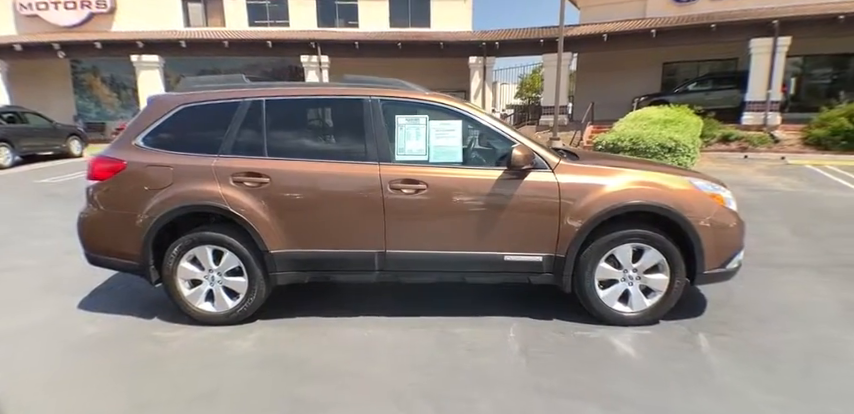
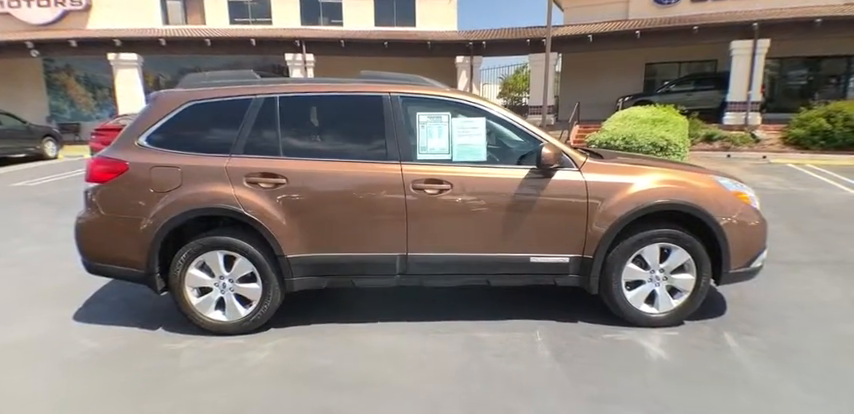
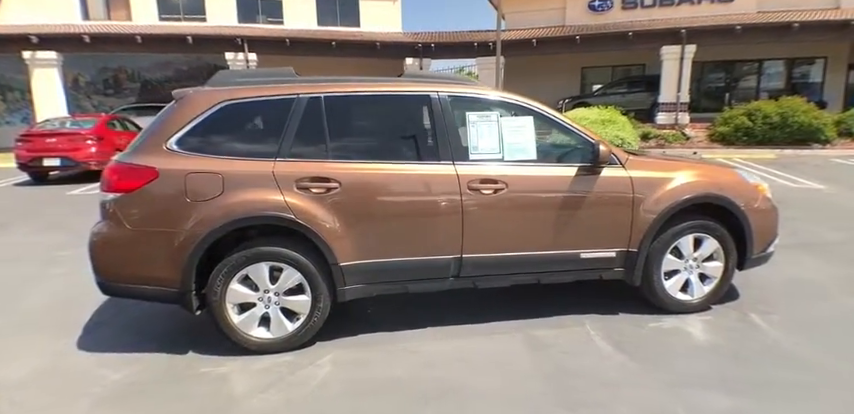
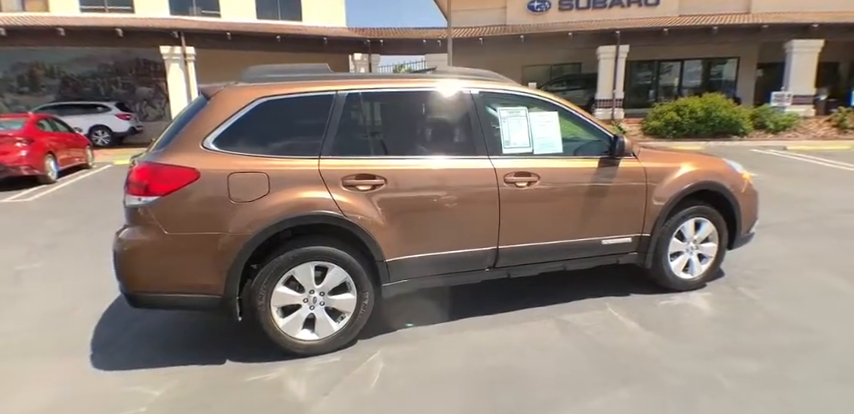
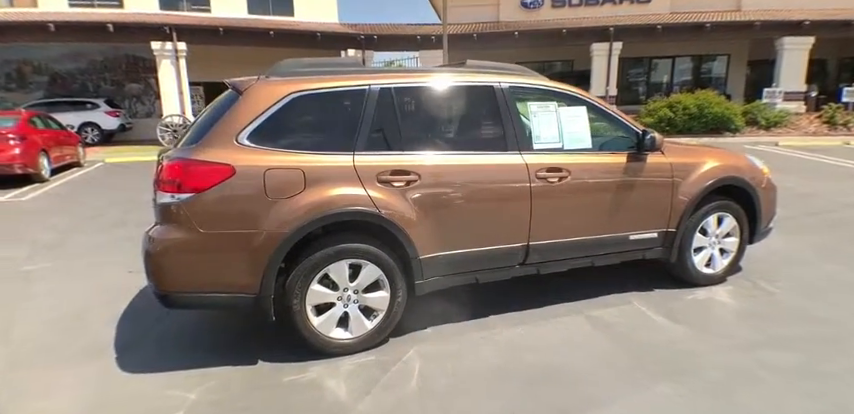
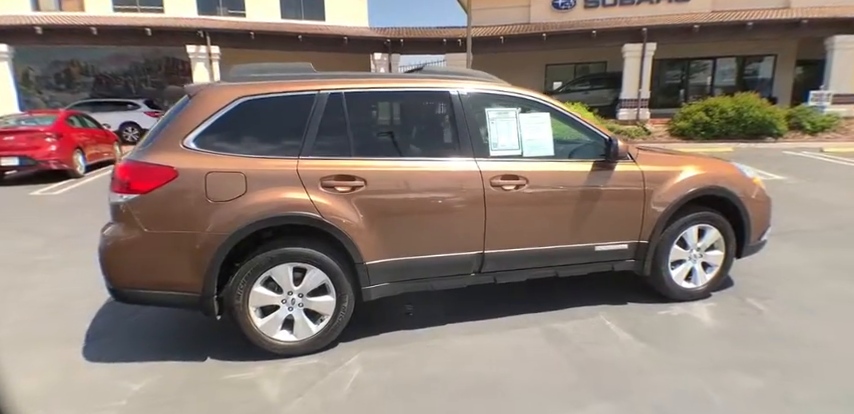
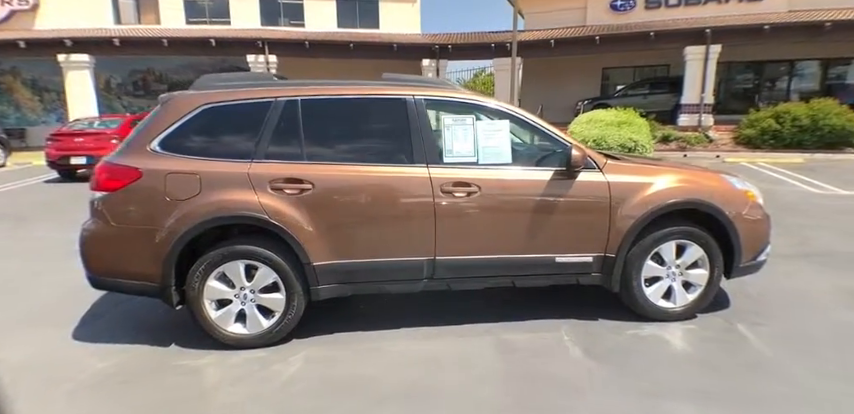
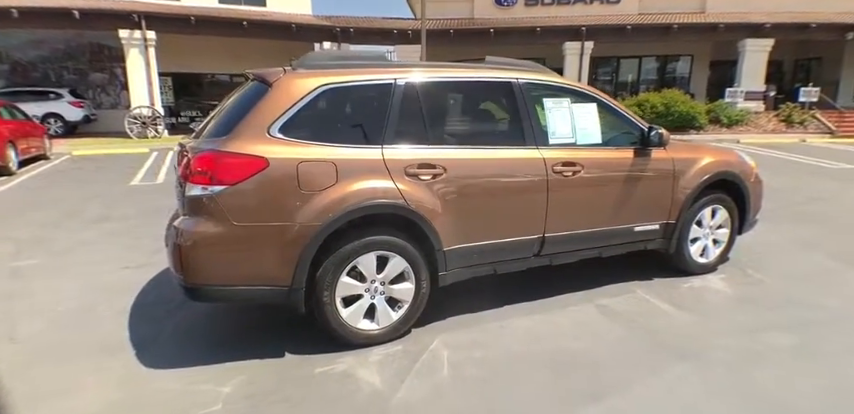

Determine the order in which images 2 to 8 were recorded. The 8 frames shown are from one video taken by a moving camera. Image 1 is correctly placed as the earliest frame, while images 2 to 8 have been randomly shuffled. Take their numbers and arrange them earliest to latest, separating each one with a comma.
2, 7, 3, 6, 4, 5, 8
